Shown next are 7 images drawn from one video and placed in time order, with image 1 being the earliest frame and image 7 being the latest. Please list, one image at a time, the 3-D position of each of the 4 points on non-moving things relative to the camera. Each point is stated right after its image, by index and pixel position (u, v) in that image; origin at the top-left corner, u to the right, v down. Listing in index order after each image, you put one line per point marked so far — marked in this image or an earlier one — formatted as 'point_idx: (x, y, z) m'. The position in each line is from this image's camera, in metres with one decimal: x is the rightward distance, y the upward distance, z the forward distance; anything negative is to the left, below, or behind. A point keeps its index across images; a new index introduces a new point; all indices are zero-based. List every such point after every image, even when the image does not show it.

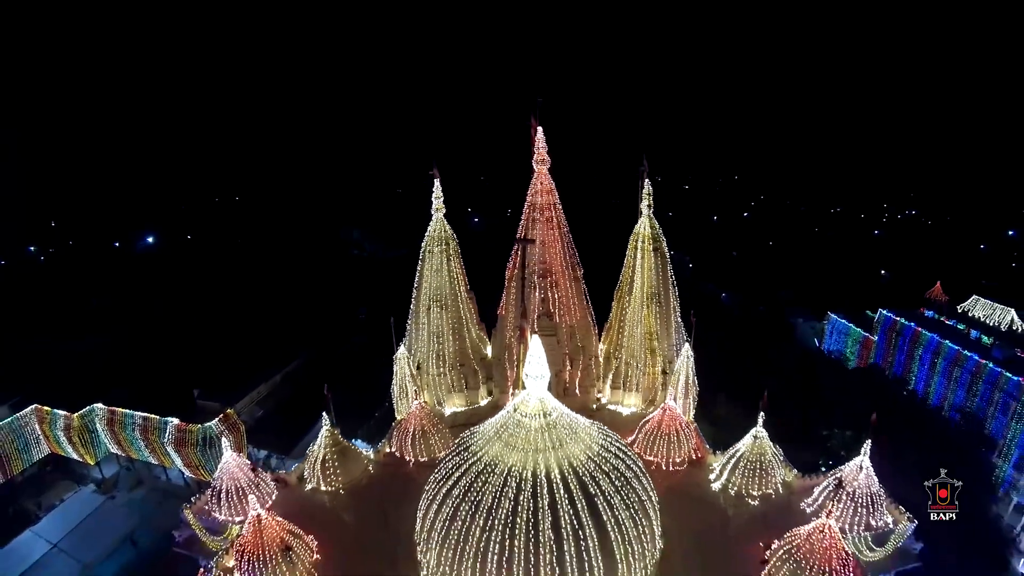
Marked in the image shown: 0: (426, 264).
0: (-1.4, +0.6, +9.6) m
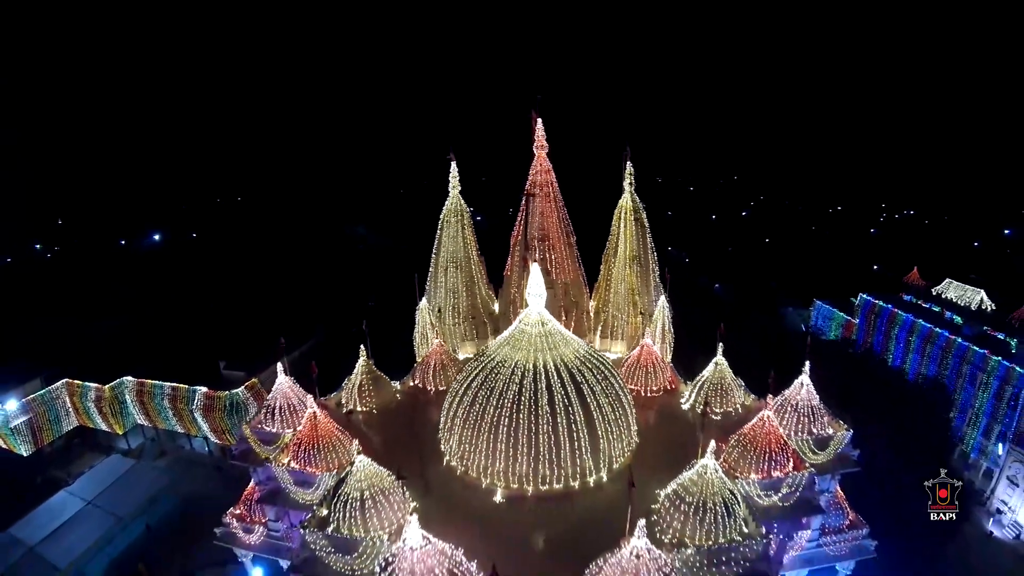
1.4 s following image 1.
0: (-1.4, +1.2, +10.7) m
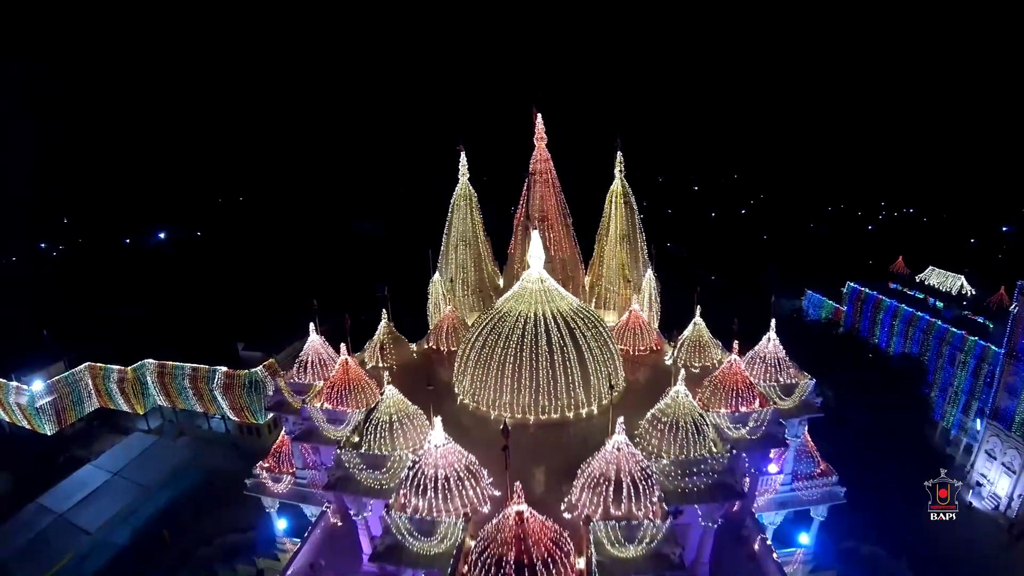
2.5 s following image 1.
0: (-1.3, +1.7, +11.5) m
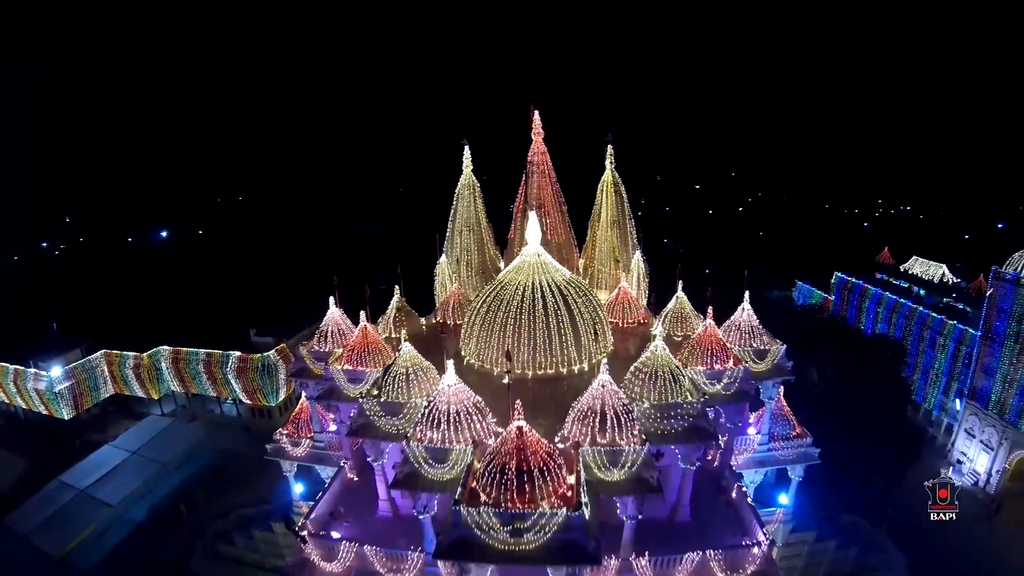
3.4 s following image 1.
0: (-1.3, +2.0, +12.3) m
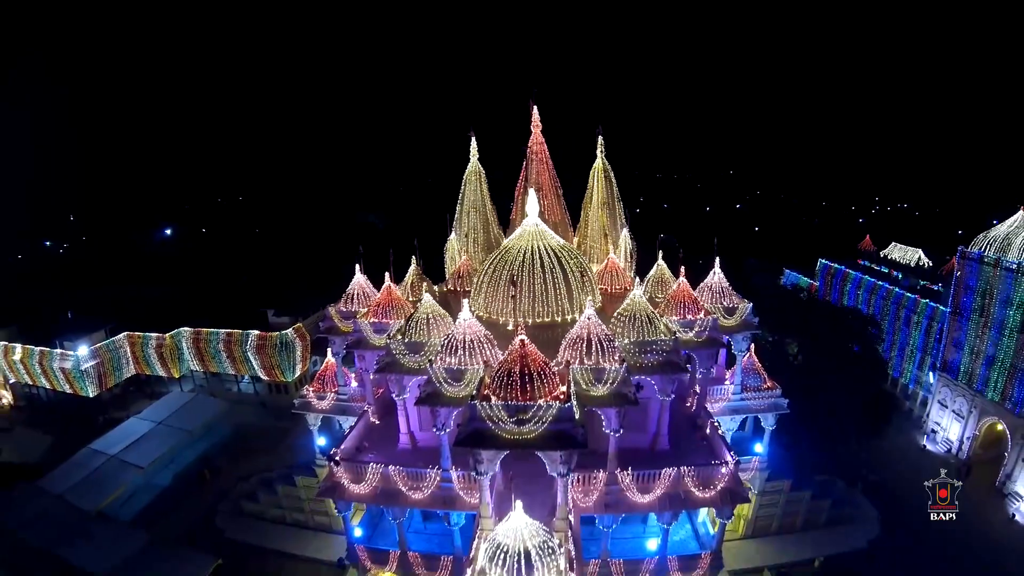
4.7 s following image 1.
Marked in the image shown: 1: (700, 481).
0: (-1.3, +2.6, +13.4) m
1: (+2.7, -2.8, +7.3) m
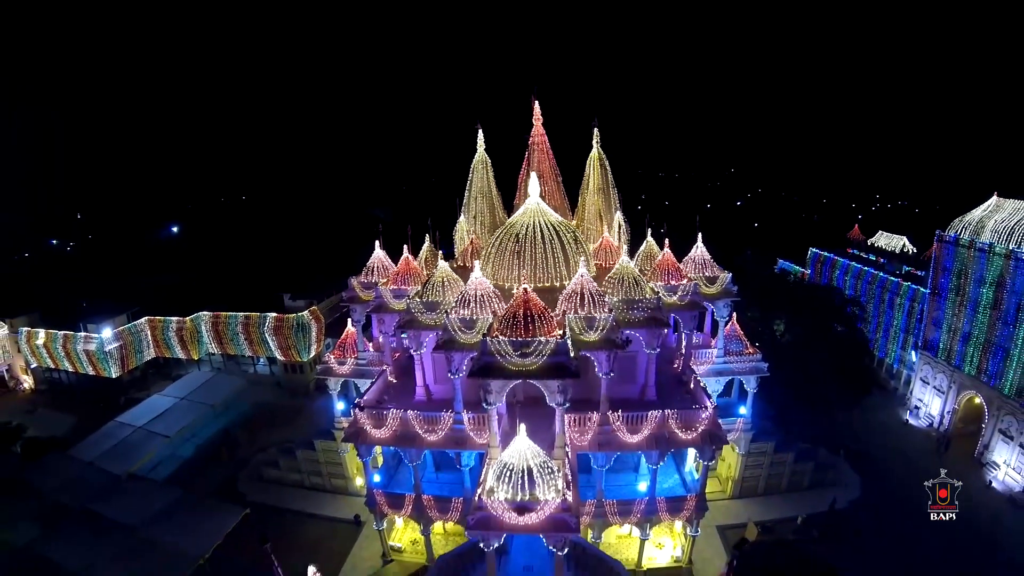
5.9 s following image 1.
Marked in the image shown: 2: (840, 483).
0: (-1.2, +3.2, +14.3) m
1: (+2.8, -2.2, +8.3) m
2: (+8.9, -5.3, +13.7) m
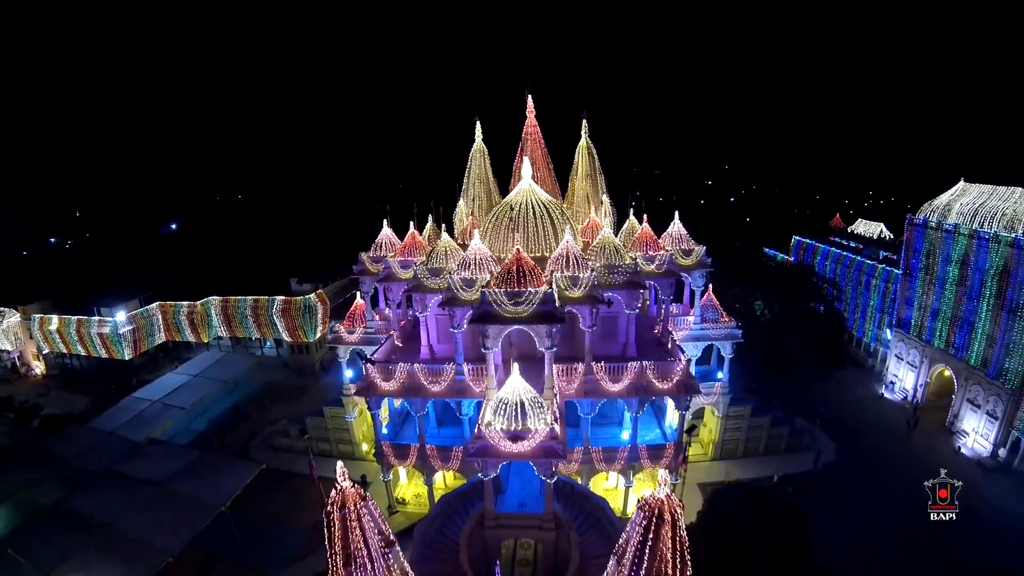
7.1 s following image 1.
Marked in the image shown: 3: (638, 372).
0: (-1.4, +3.8, +15.3) m
1: (+2.7, -1.6, +9.3) m
2: (+8.8, -4.7, +14.7) m
3: (+2.3, -1.6, +9.3) m
